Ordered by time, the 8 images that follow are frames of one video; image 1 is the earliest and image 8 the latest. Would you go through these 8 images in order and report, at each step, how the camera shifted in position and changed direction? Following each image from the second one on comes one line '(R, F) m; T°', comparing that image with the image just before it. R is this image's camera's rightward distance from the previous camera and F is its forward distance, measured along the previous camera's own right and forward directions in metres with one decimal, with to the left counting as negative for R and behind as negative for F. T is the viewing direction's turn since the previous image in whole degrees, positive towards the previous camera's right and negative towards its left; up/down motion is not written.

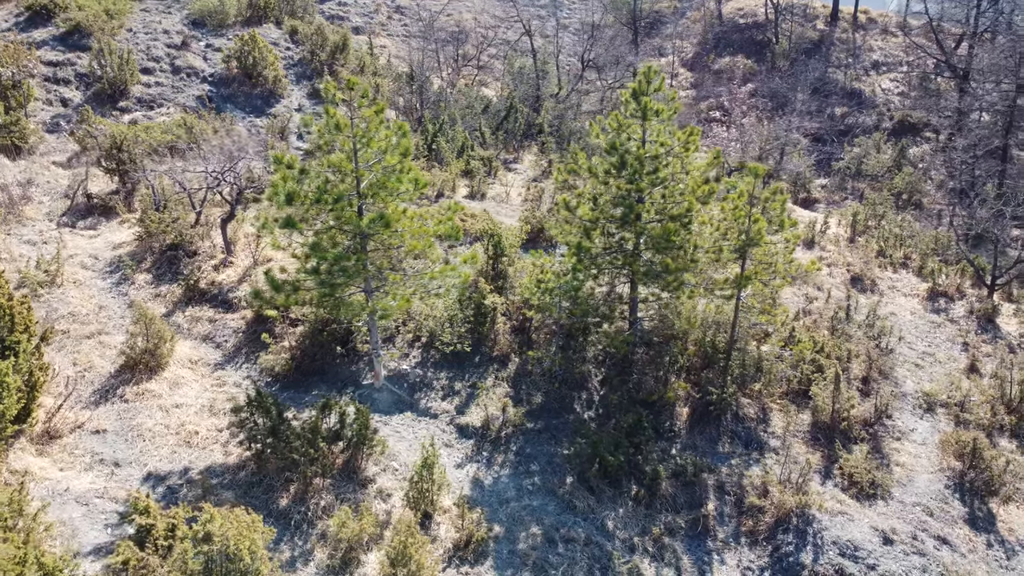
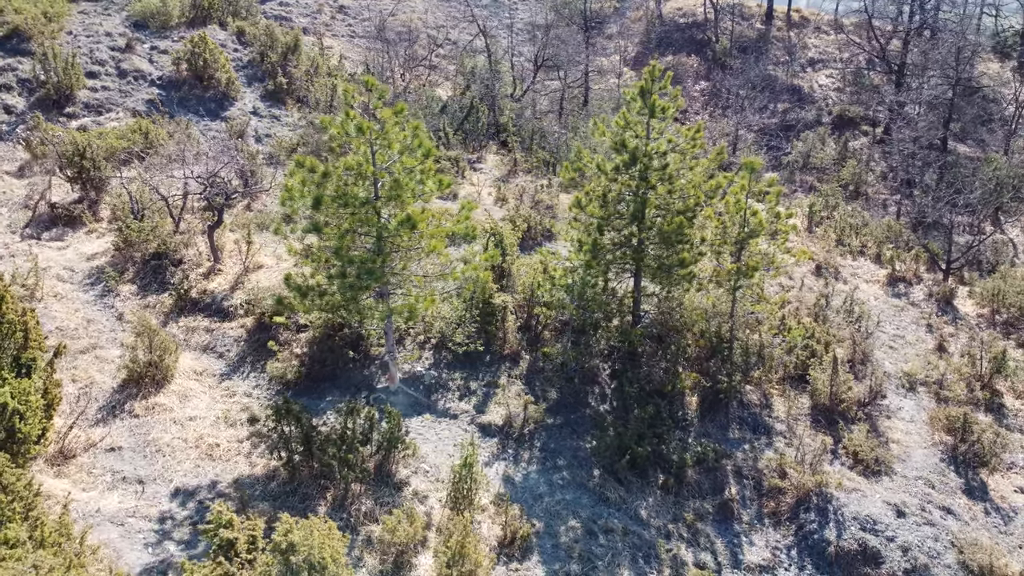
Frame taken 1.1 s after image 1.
(-1.1, 0.0) m; +5°
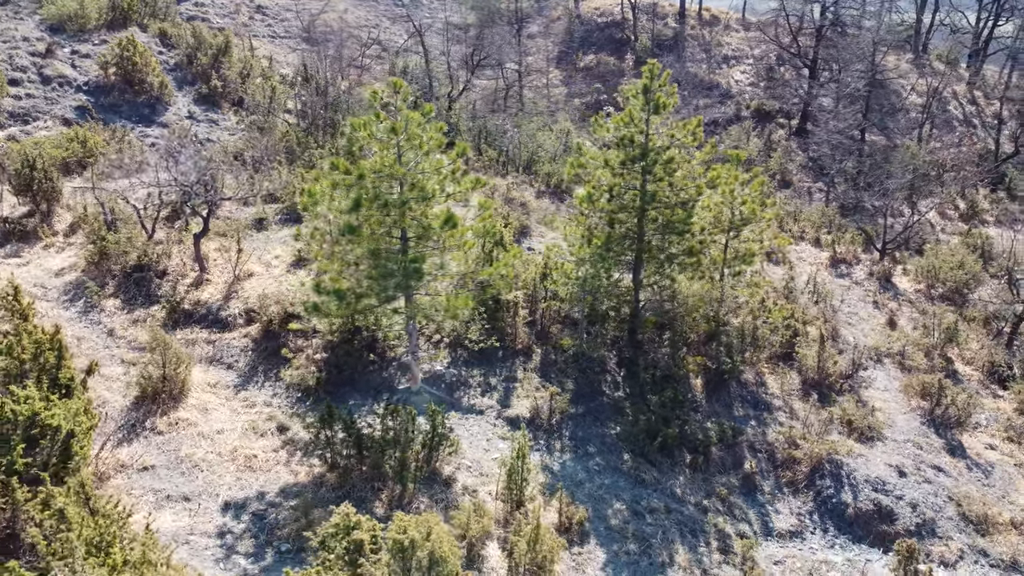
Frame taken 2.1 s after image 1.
(-1.5, -0.1) m; +7°
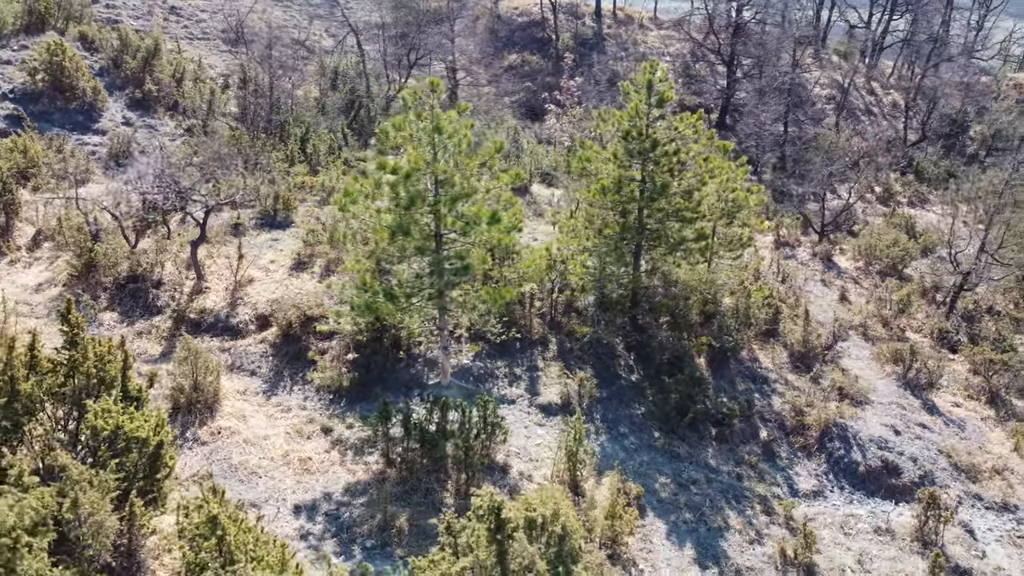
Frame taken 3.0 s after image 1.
(-1.6, -0.2) m; +7°
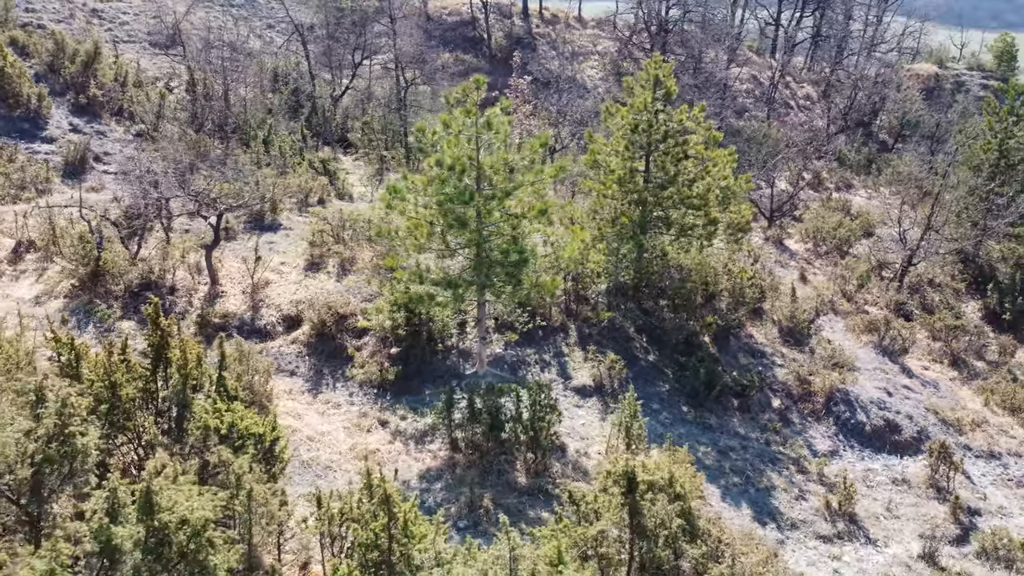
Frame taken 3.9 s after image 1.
(-1.7, -0.3) m; +7°
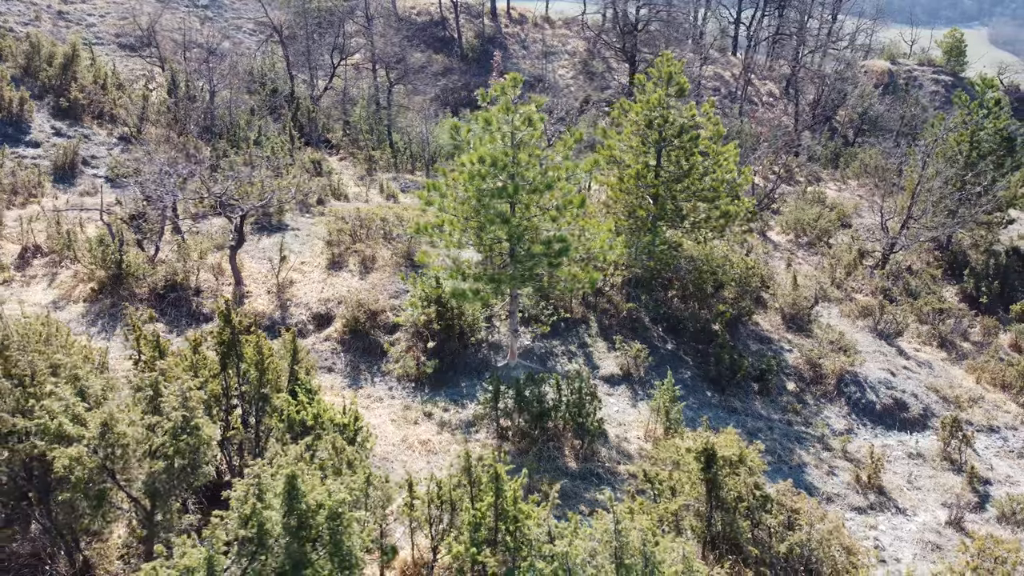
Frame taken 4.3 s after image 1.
(-1.0, -0.2) m; +3°
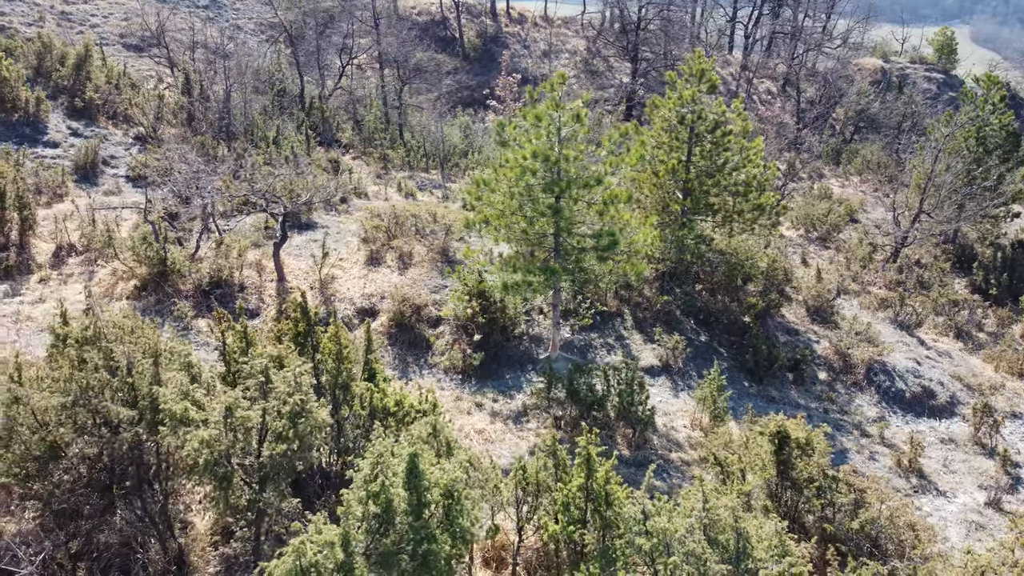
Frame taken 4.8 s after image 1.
(-0.8, -0.2) m; +1°
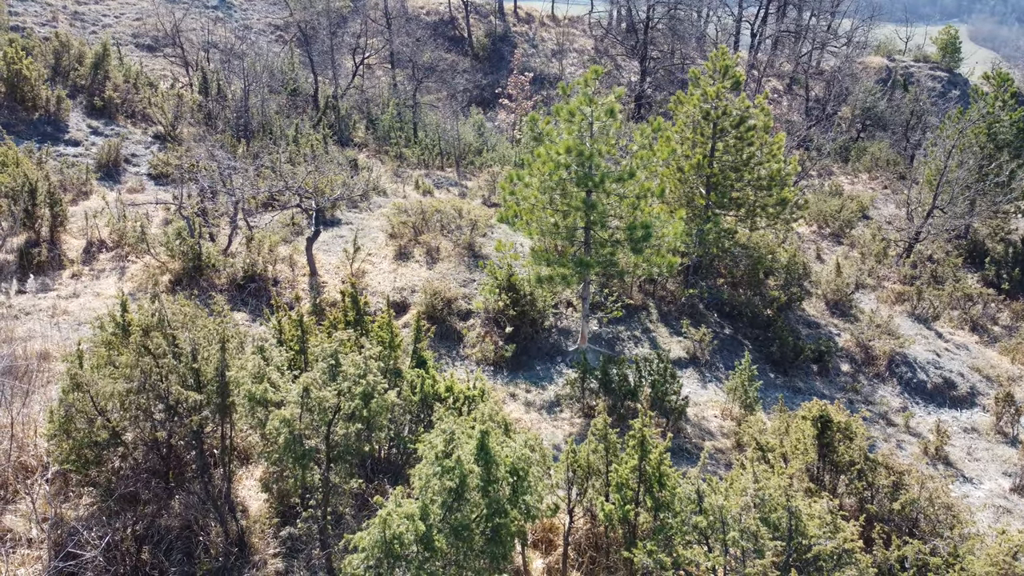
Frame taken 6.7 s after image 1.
(-0.4, -0.2) m; 0°
